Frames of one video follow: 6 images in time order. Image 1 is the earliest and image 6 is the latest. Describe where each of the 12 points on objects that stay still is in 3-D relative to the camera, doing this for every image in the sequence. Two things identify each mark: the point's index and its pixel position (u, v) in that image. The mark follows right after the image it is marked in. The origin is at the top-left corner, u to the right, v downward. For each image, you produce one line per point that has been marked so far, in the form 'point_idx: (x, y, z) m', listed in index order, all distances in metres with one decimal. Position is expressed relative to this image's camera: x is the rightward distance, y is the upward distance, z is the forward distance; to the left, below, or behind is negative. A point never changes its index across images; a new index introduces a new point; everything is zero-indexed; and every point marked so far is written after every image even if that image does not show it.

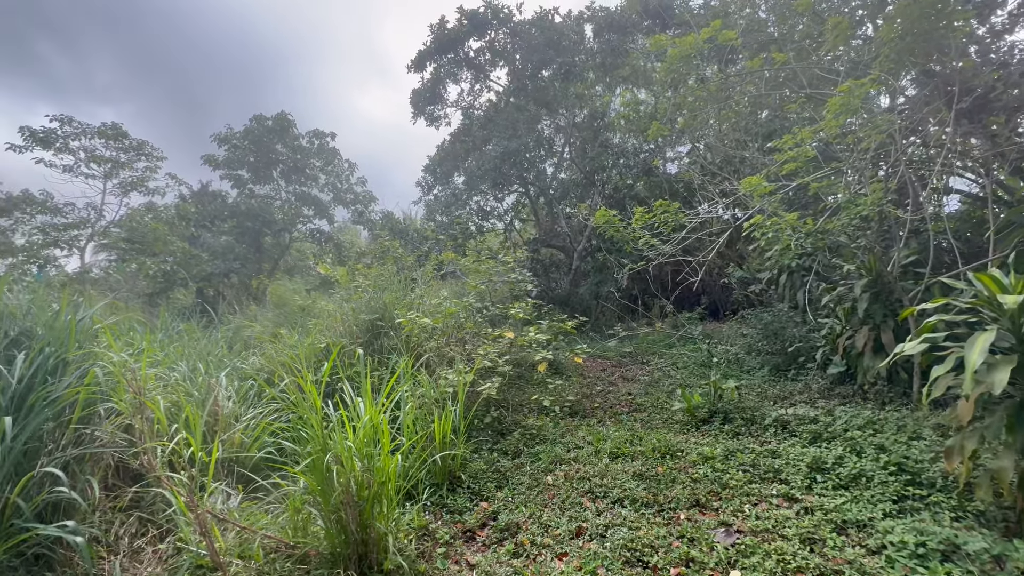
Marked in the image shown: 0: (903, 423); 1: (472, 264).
0: (+2.9, -1.0, +3.3) m
1: (-0.6, +0.4, +7.0) m
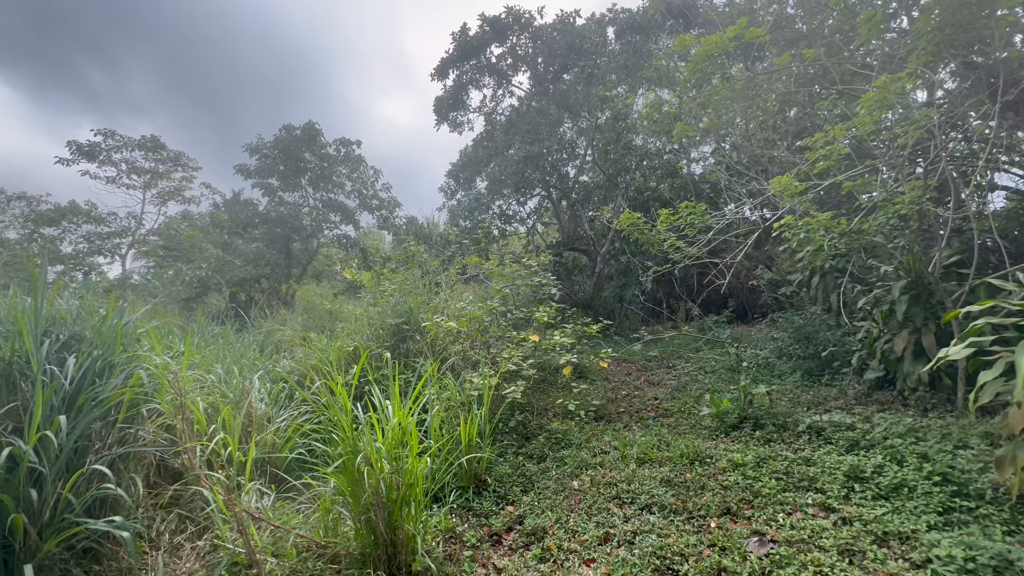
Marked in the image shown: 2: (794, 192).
0: (+3.1, -1.0, +3.2) m
1: (-0.3, +0.3, +7.0) m
2: (+3.1, +1.1, +4.8) m
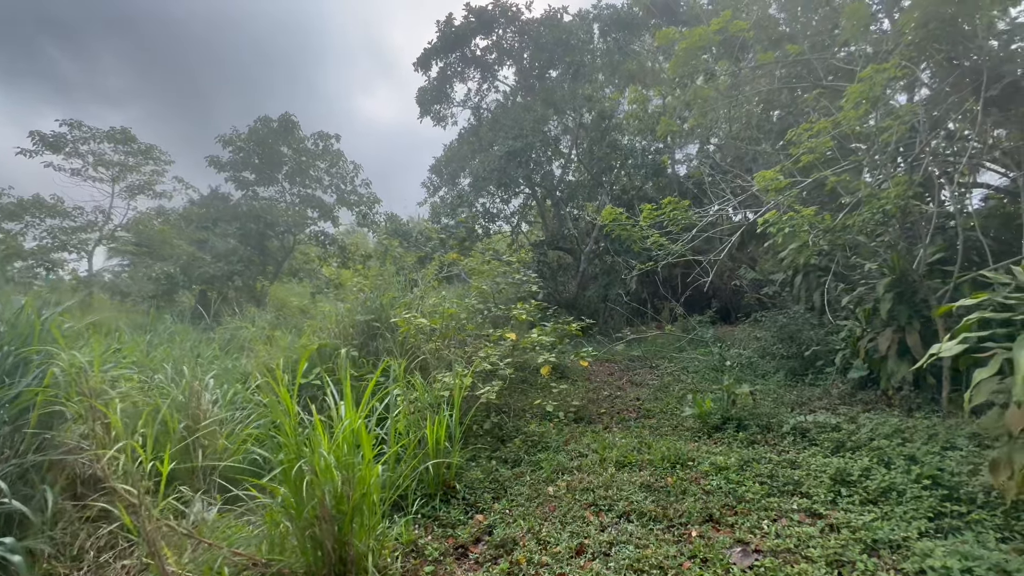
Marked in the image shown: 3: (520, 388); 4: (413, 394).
0: (+2.9, -1.0, +3.1) m
1: (-0.6, +0.3, +6.8) m
2: (+2.8, +1.1, +4.7) m
3: (+0.1, -1.0, +4.4) m
4: (-0.7, -0.8, +3.3) m
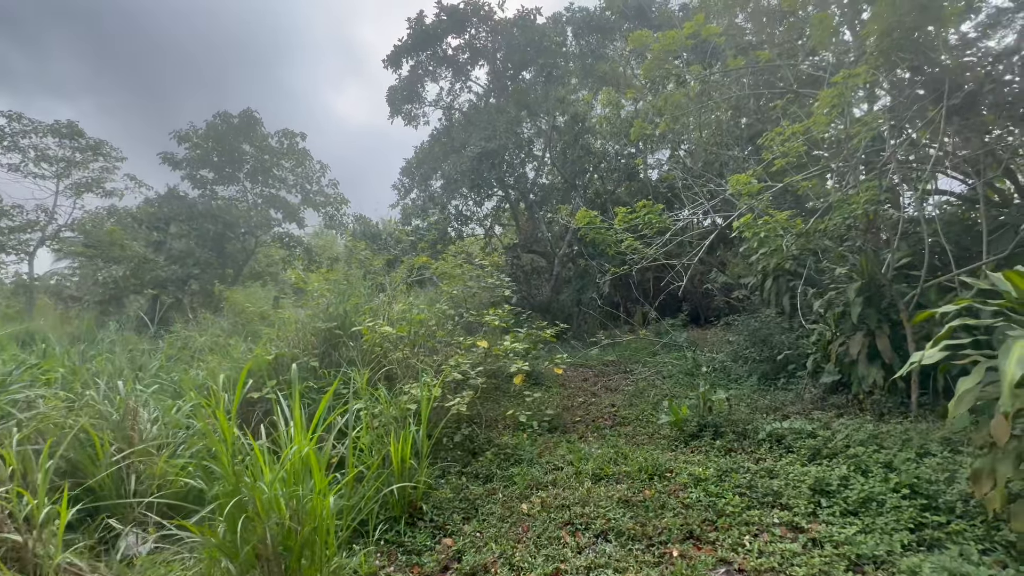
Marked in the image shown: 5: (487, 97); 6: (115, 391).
0: (+2.7, -1.0, +3.1) m
1: (-1.0, +0.3, +6.6) m
2: (+2.5, +1.0, +4.7) m
3: (-0.2, -1.0, +4.2) m
4: (-0.9, -0.8, +3.0) m
5: (-0.6, +4.4, +10.5) m
6: (-2.6, -0.7, +2.9) m
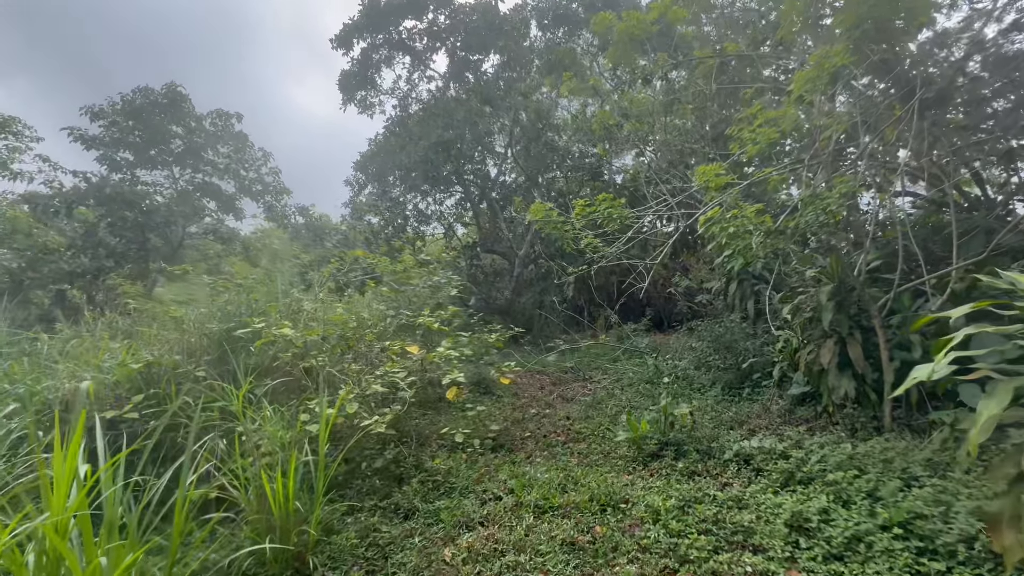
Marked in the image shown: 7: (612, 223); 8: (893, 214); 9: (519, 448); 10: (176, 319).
0: (+2.3, -1.0, +2.7) m
1: (-1.6, +0.3, +6.0) m
2: (+2.0, +1.0, +4.4) m
3: (-0.7, -1.0, +3.7) m
4: (-1.3, -0.8, +2.4) m
5: (-1.4, +4.4, +9.9) m
6: (-3.0, -0.6, +2.2) m
7: (+1.3, +0.8, +6.1) m
8: (+3.5, +0.7, +4.1) m
9: (+0.1, -1.3, +3.7) m
10: (-2.5, -0.2, +3.4) m
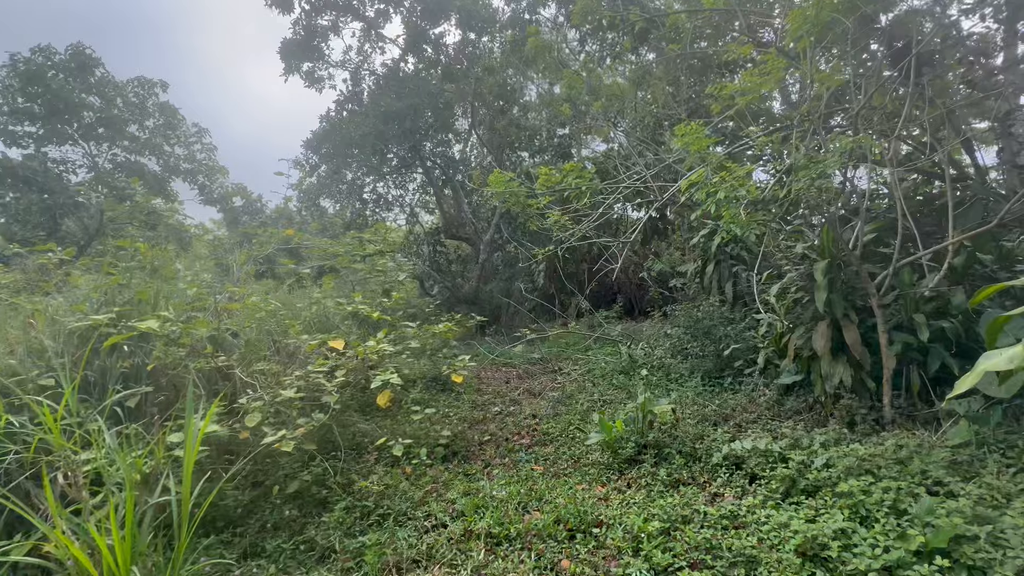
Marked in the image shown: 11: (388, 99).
0: (+2.0, -0.9, +2.3) m
1: (-2.1, +0.4, +5.3) m
2: (+1.6, +1.2, +3.9) m
3: (-1.0, -0.9, +3.1) m
4: (-1.6, -0.7, +1.8) m
5: (-2.2, +4.7, +9.1) m
6: (-3.2, -0.5, +1.5) m
7: (+0.8, +1.1, +5.6) m
8: (+3.1, +0.9, +3.7) m
9: (-0.3, -1.2, +3.2) m
10: (-2.8, -0.1, +2.7) m
11: (-2.2, +3.4, +8.4) m
